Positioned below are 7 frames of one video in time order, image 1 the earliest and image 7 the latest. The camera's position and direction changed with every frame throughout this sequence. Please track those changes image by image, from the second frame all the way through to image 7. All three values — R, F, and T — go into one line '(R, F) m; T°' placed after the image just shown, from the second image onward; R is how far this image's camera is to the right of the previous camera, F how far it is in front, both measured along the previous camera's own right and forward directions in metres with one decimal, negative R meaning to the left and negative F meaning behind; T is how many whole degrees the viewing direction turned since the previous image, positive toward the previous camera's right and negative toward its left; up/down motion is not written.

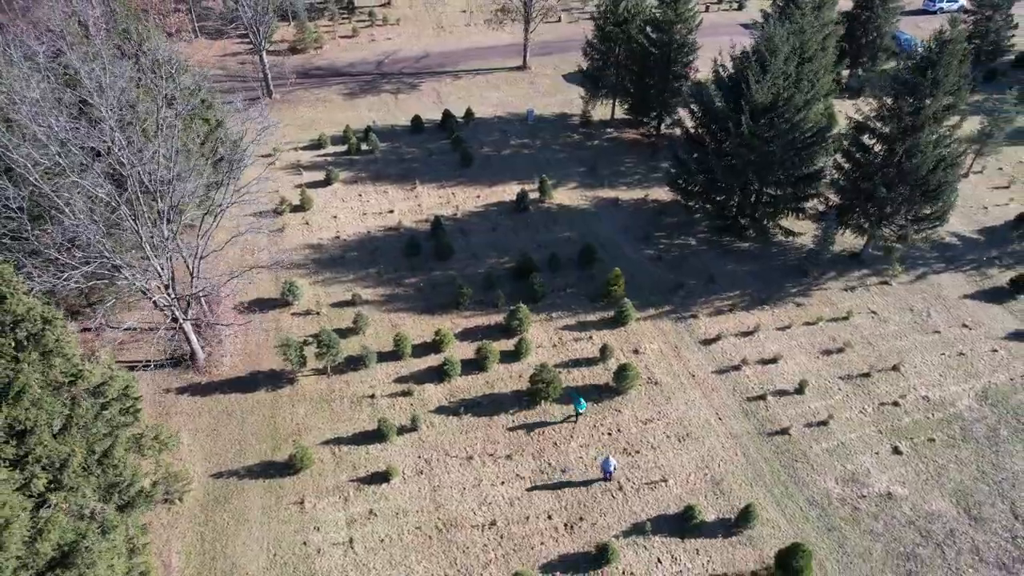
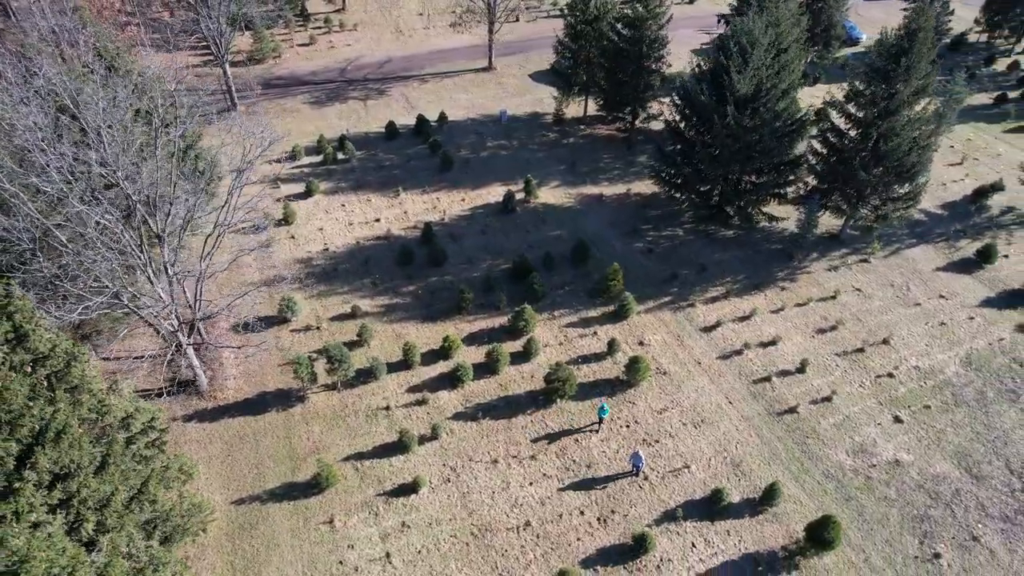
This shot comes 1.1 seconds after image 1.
(-2.1, 0.0) m; +4°
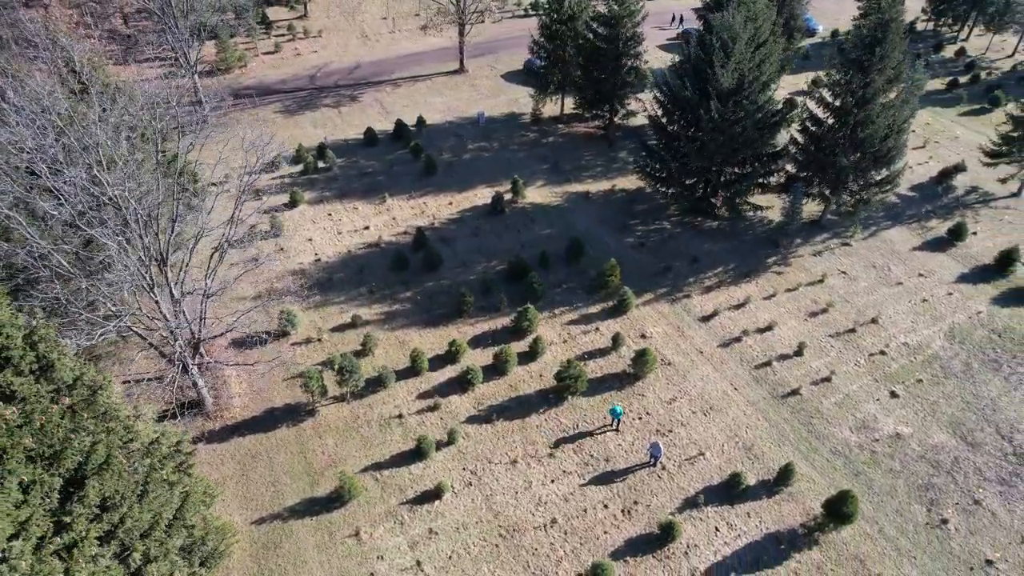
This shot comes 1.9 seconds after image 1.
(-1.7, -0.1) m; +3°
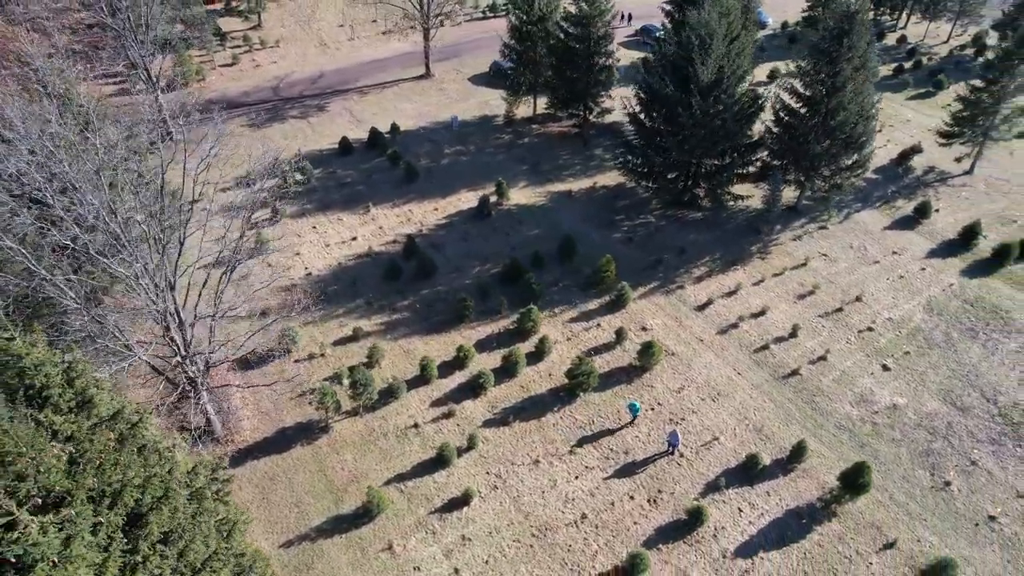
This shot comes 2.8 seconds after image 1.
(-2.0, -0.1) m; +4°
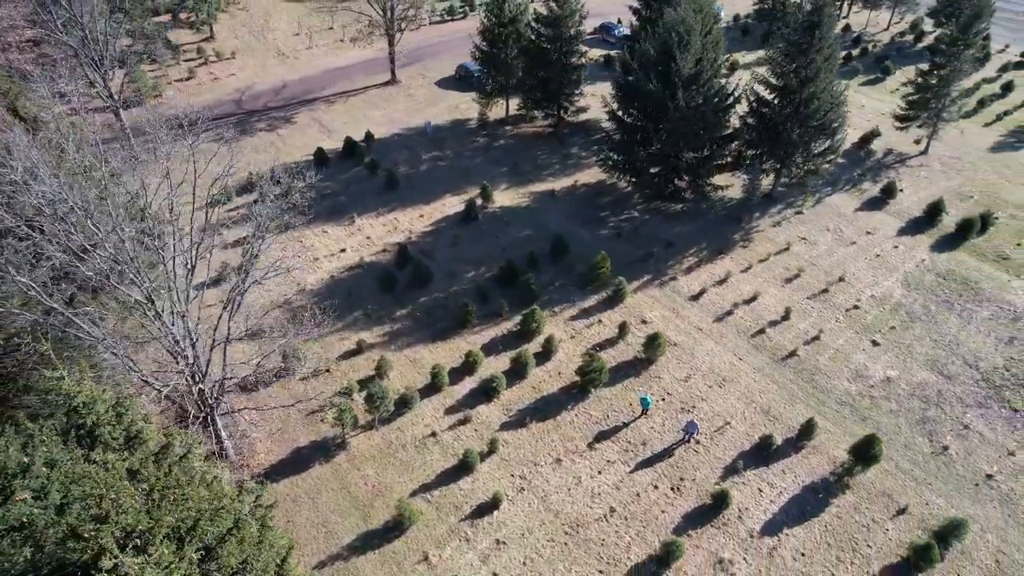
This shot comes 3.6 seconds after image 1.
(-2.1, -0.1) m; +4°
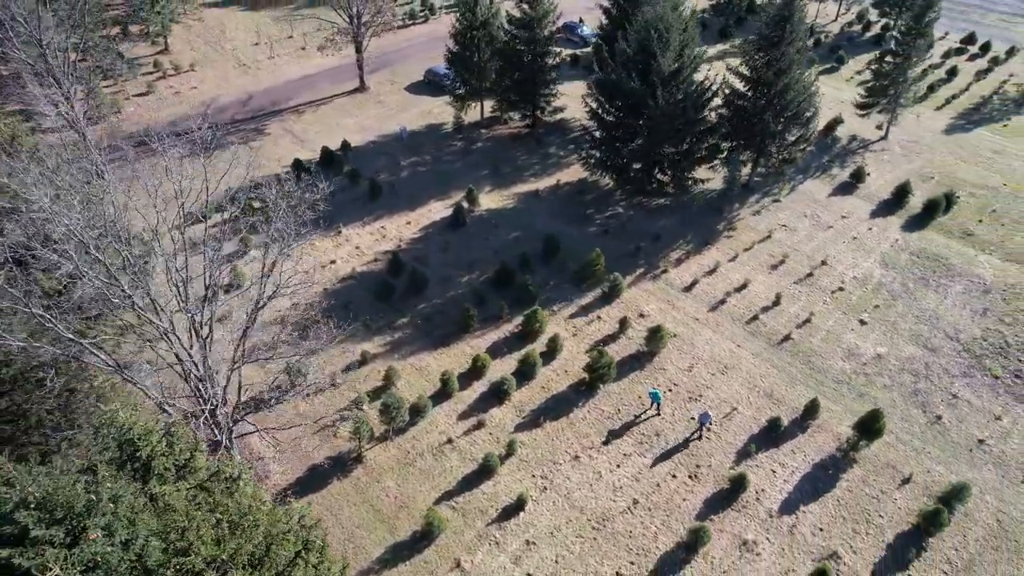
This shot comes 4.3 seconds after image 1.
(-1.8, -0.1) m; +4°
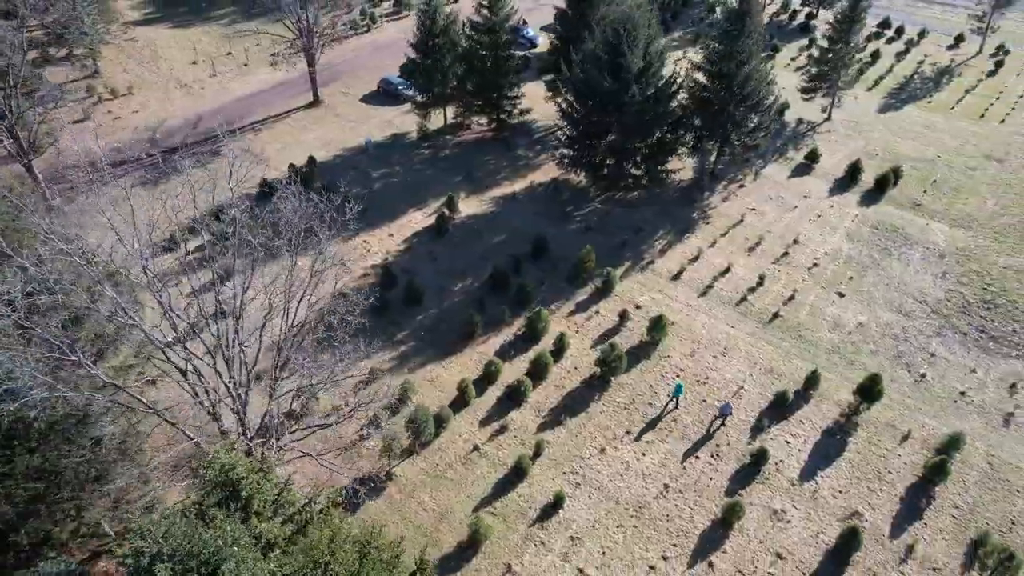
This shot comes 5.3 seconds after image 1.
(-2.8, -0.1) m; +6°
